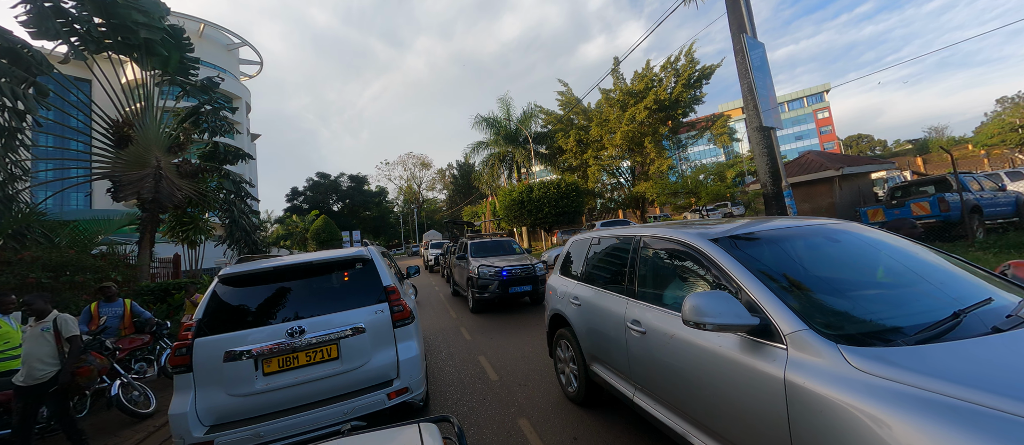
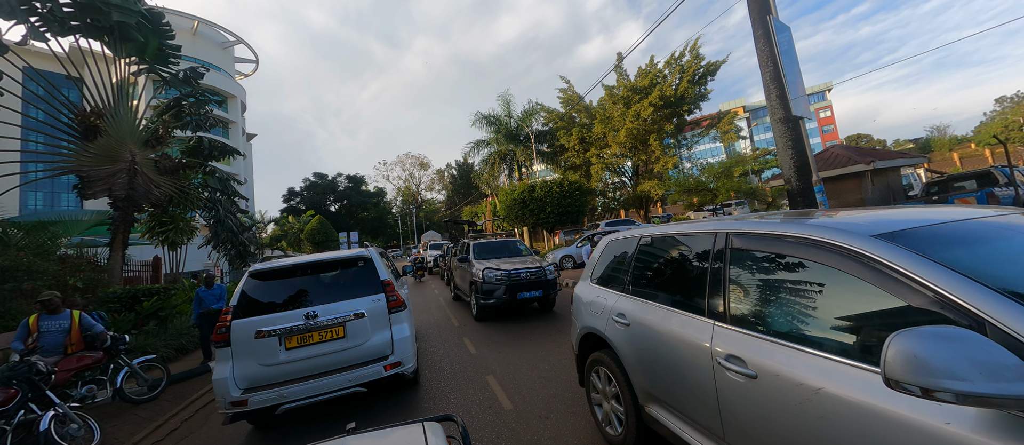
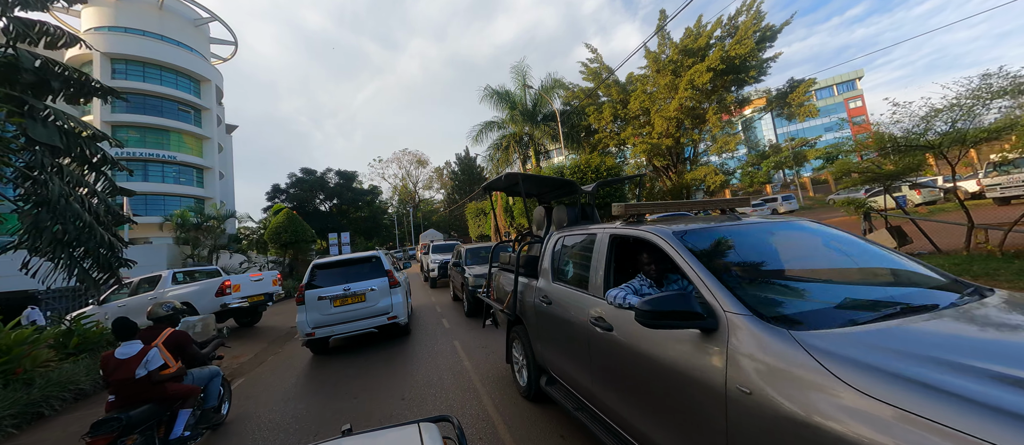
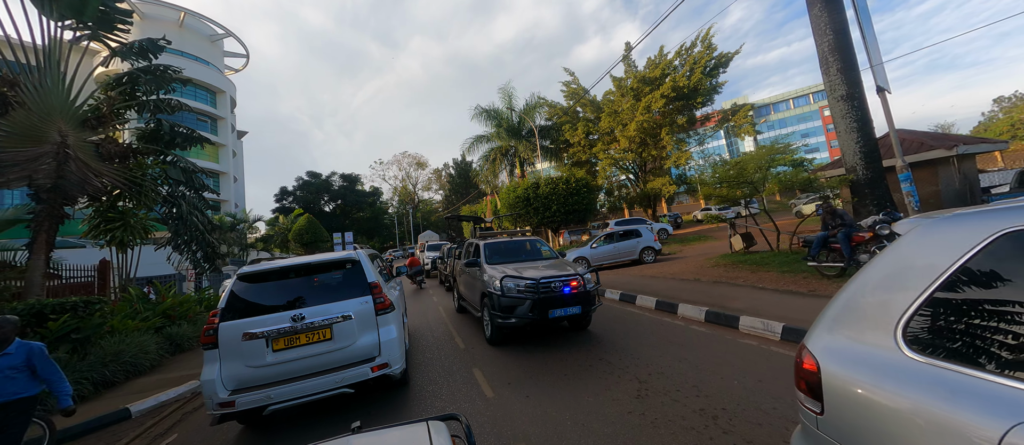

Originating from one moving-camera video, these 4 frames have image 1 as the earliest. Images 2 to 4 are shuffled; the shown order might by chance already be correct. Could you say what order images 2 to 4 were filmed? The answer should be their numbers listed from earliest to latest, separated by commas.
2, 4, 3
